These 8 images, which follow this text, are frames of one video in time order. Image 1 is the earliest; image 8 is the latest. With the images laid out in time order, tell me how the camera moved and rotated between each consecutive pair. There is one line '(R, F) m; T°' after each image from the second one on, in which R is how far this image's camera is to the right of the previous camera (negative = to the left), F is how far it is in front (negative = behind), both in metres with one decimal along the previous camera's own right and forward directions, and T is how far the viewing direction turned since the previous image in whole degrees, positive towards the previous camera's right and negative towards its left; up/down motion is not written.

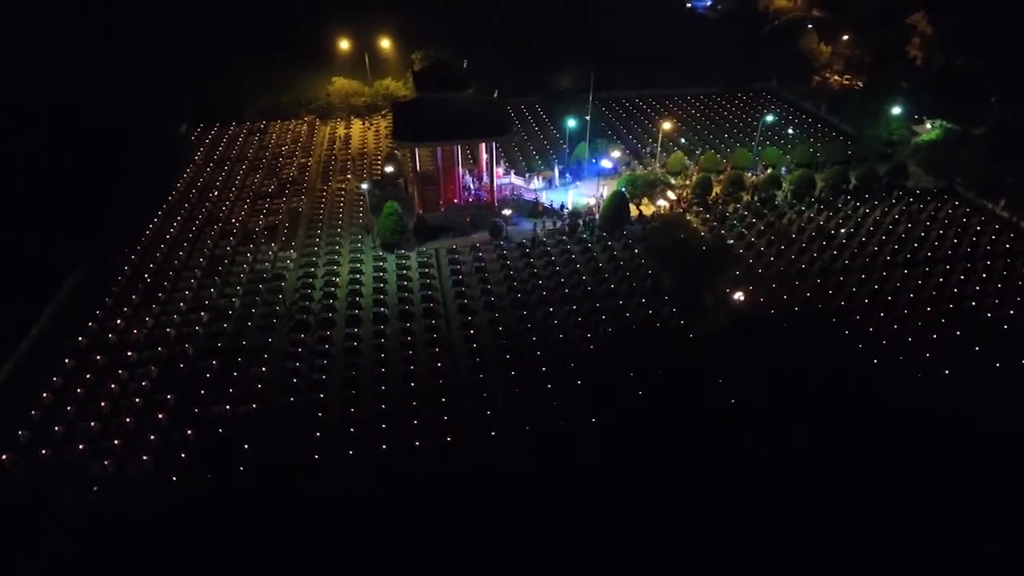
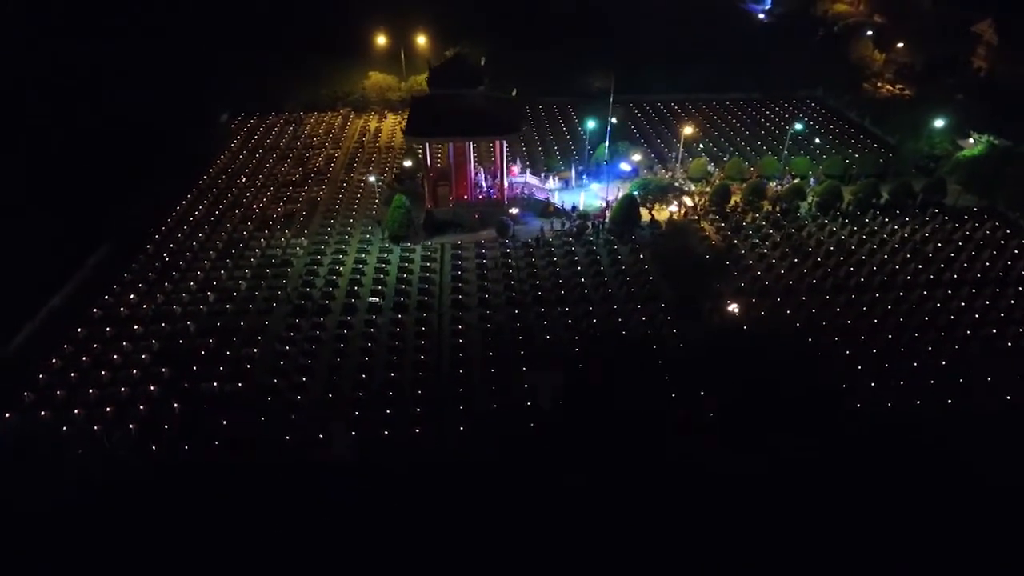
(+1.5, 0.0) m; -5°
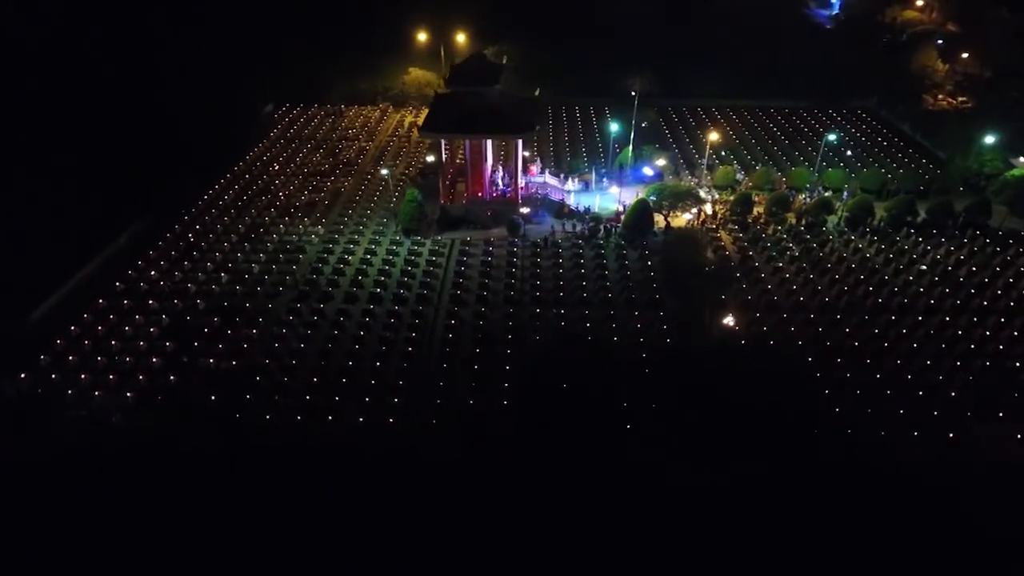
(+1.6, 0.0) m; -6°
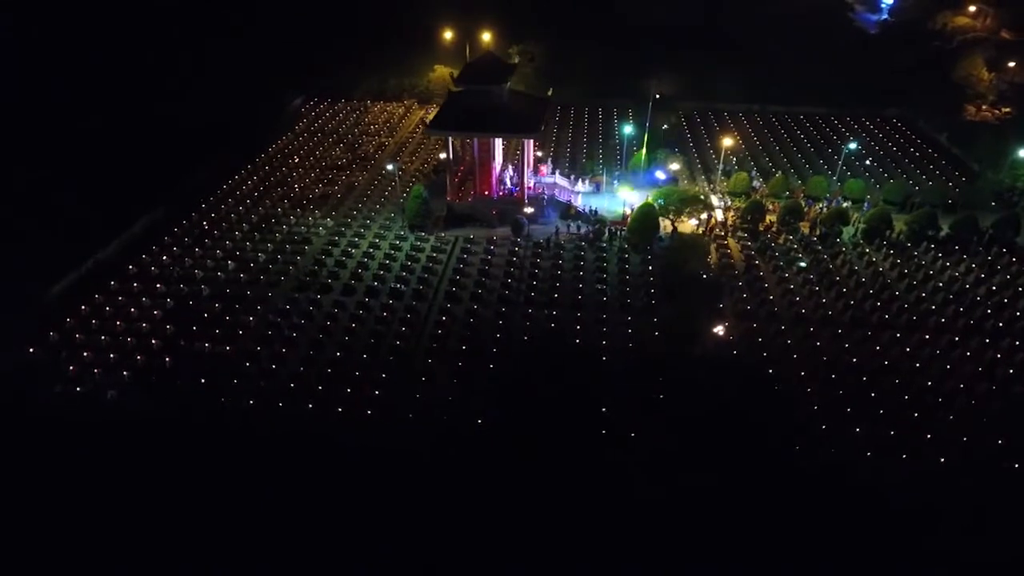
(+1.2, +0.1) m; -4°
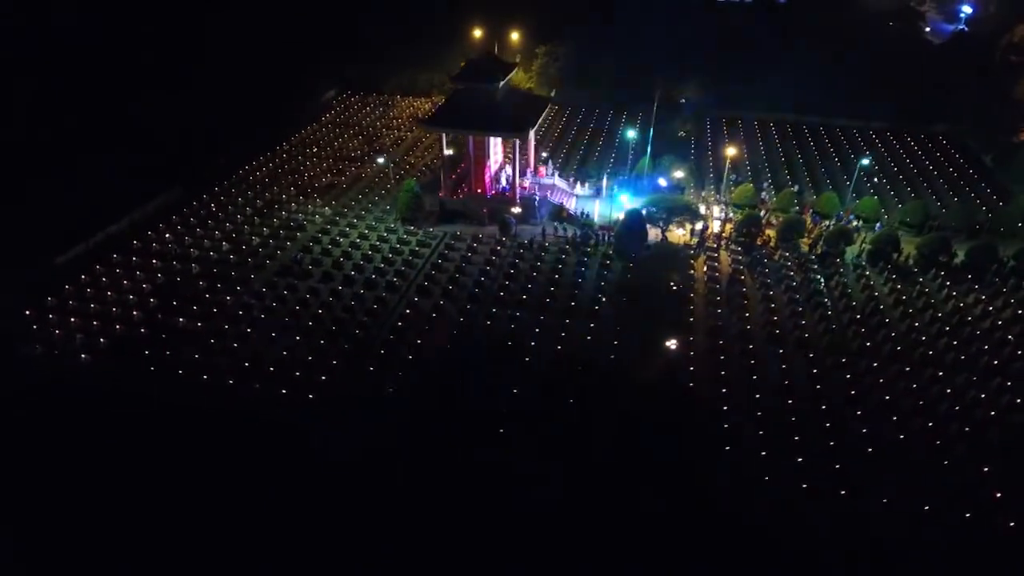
(+2.4, +0.2) m; -7°
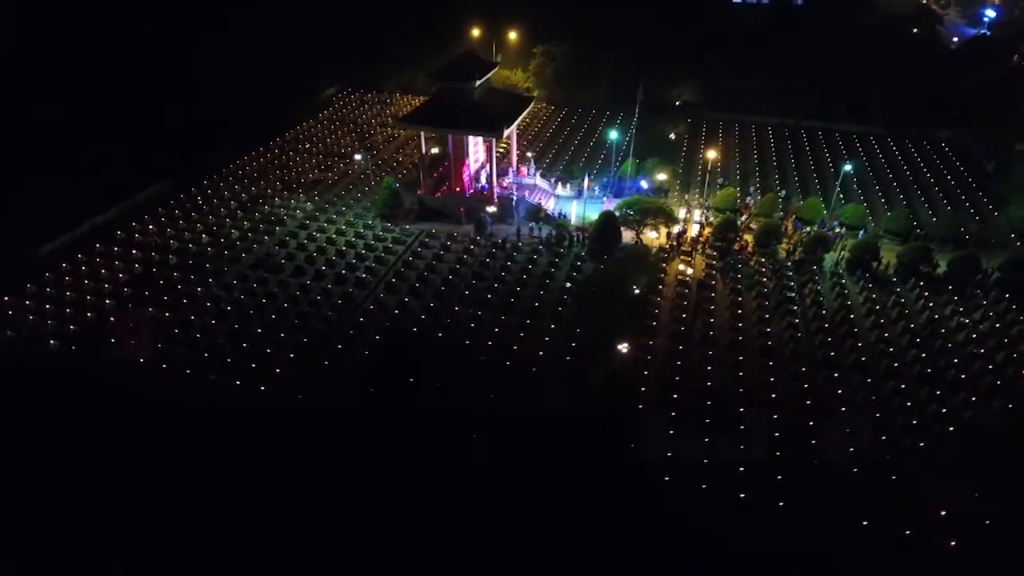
(+1.5, +0.1) m; -3°
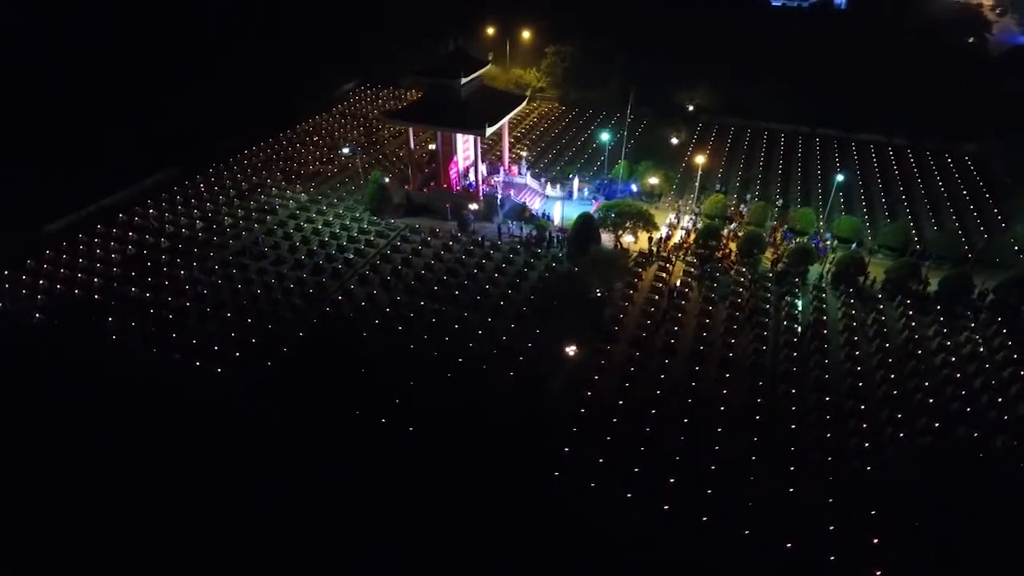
(+1.9, +0.1) m; -5°
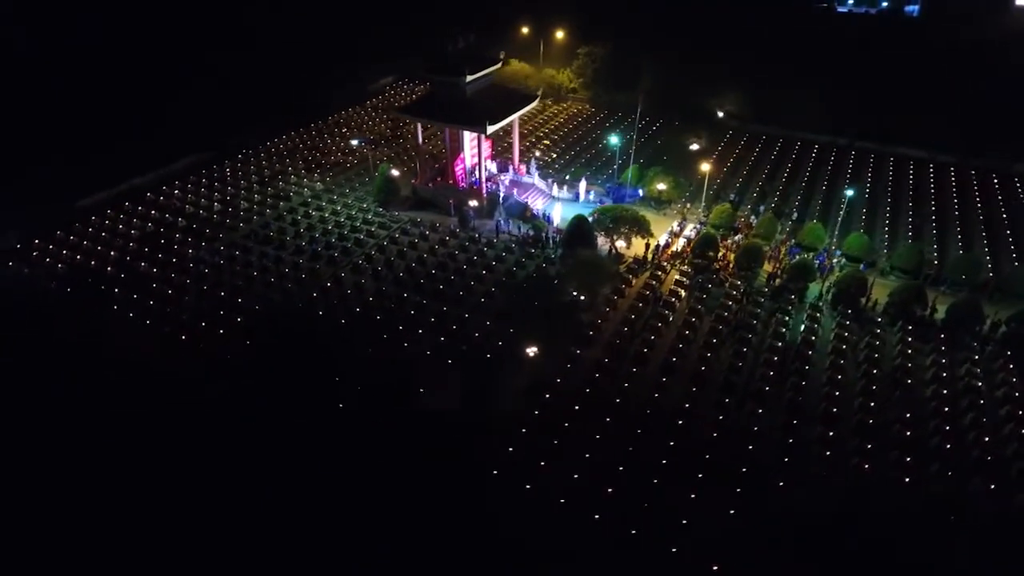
(+1.9, +0.2) m; -6°
